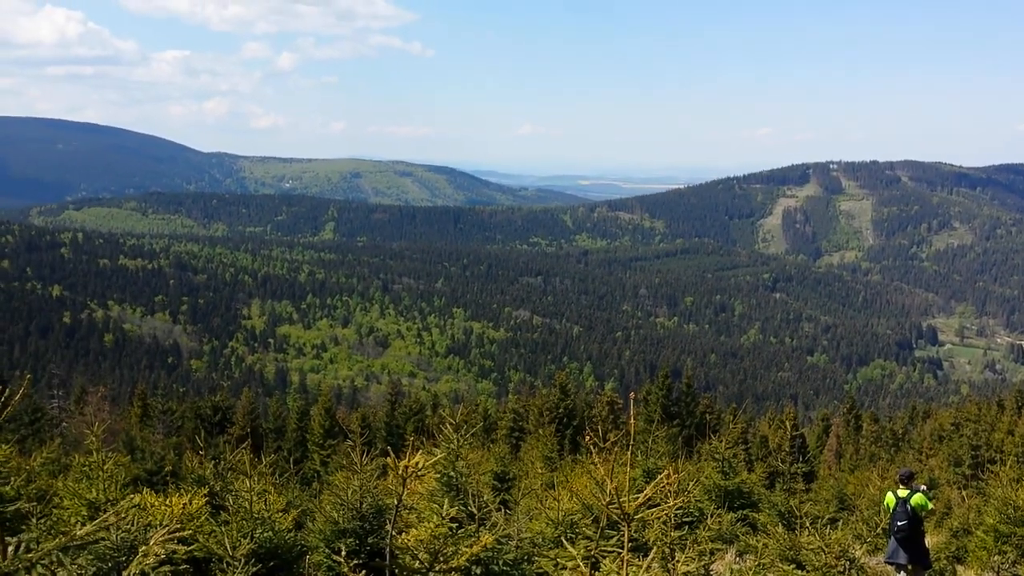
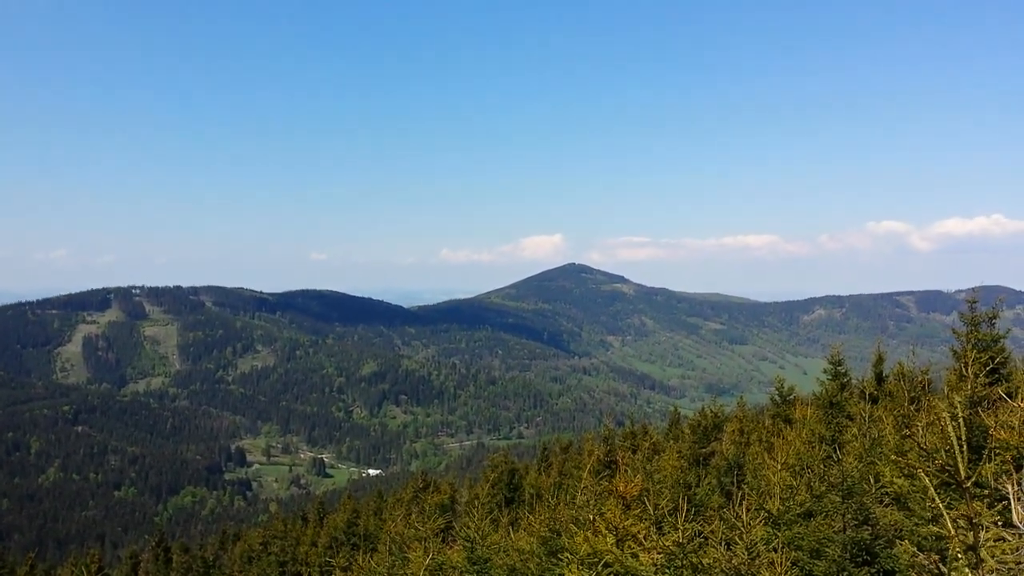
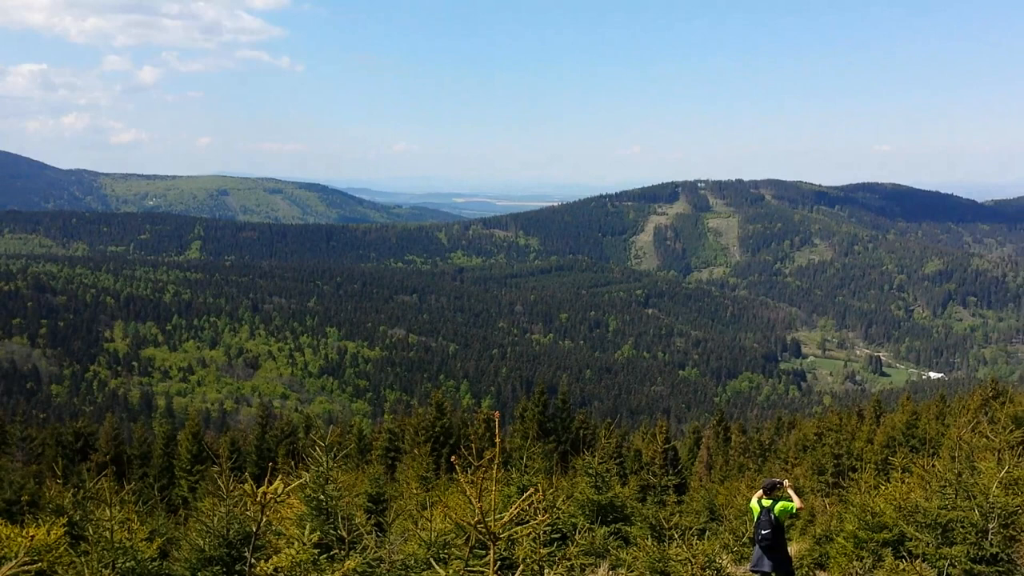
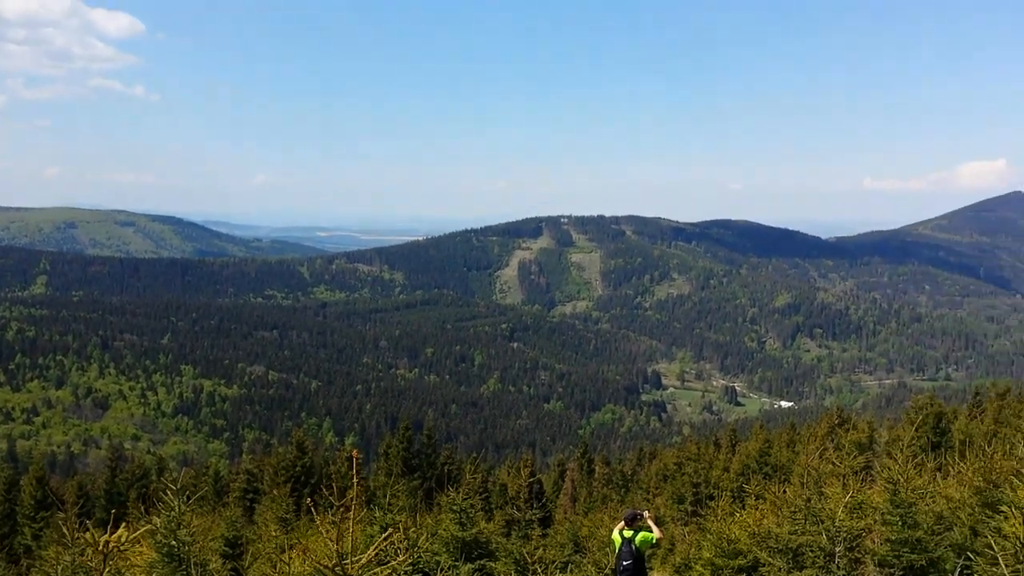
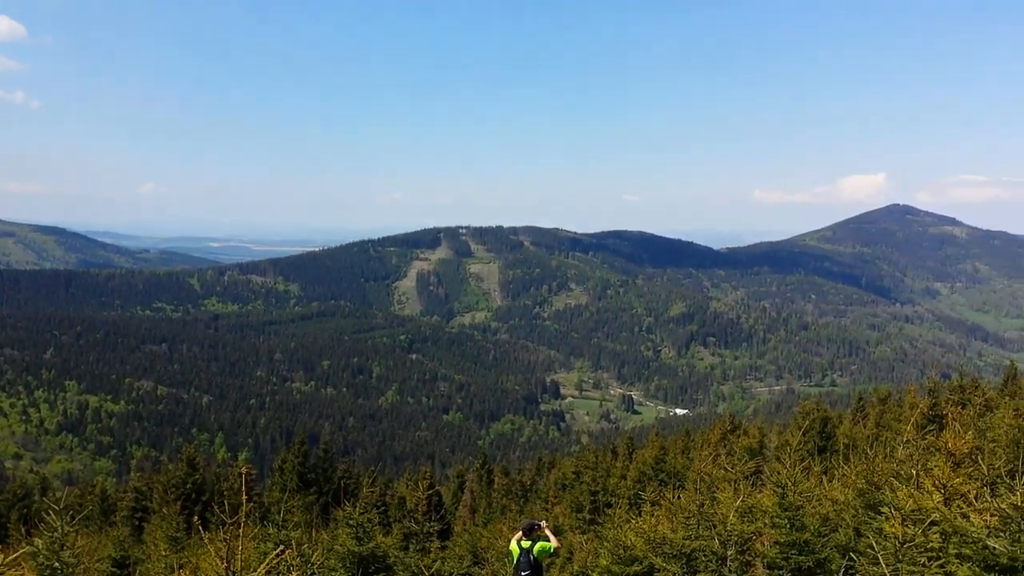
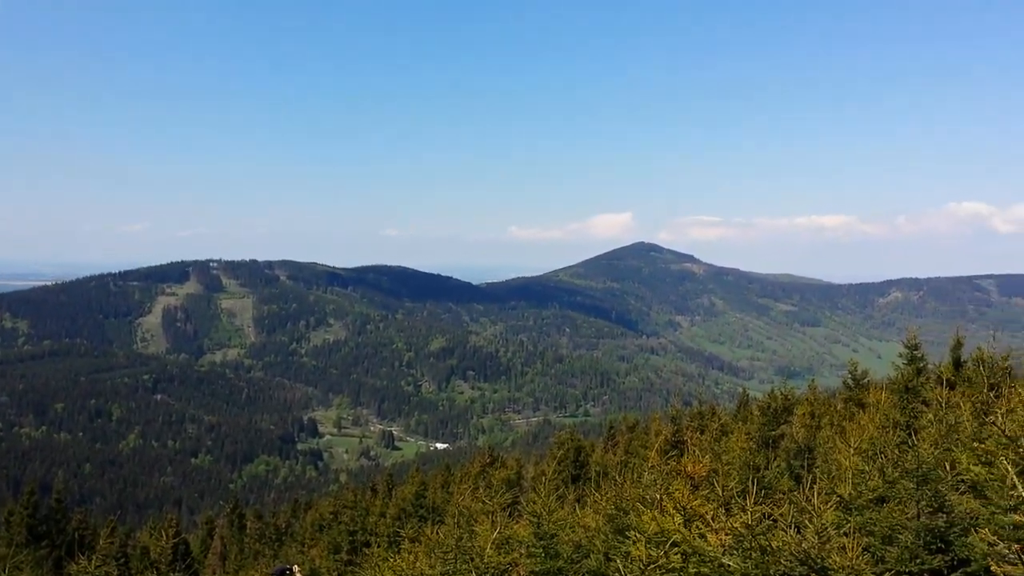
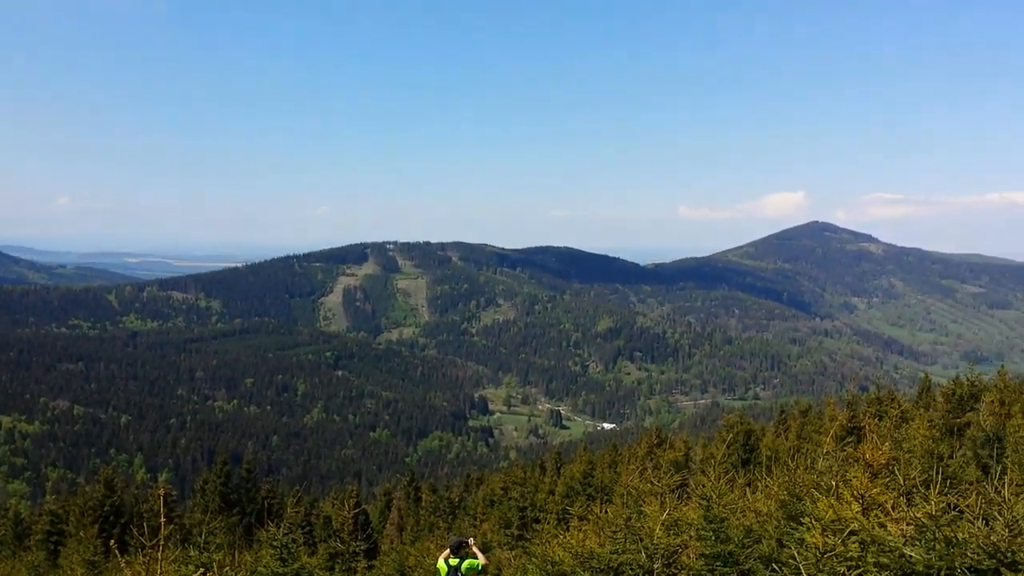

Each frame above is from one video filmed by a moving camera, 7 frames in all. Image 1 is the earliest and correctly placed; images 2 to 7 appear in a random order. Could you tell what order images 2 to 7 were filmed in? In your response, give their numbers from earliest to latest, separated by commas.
3, 4, 5, 7, 6, 2
